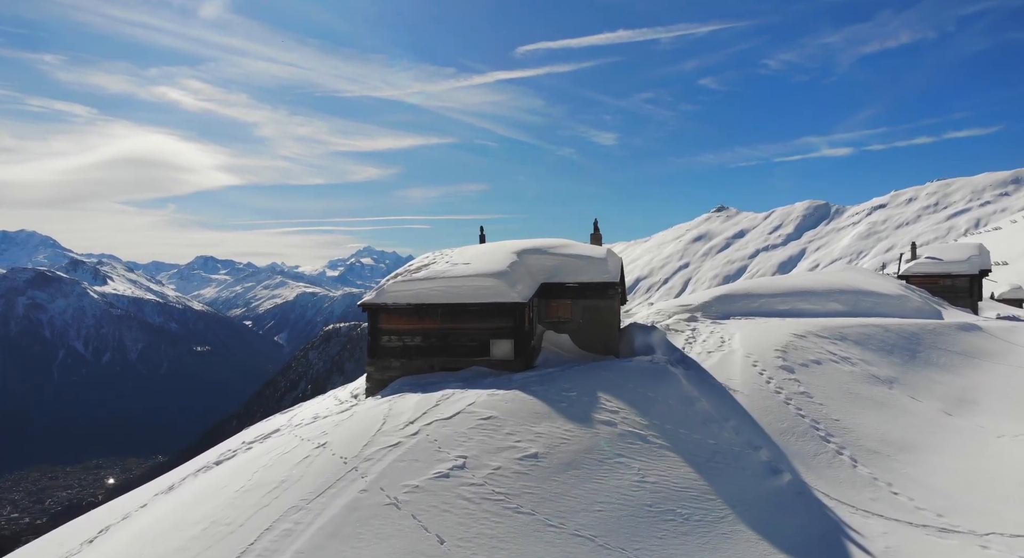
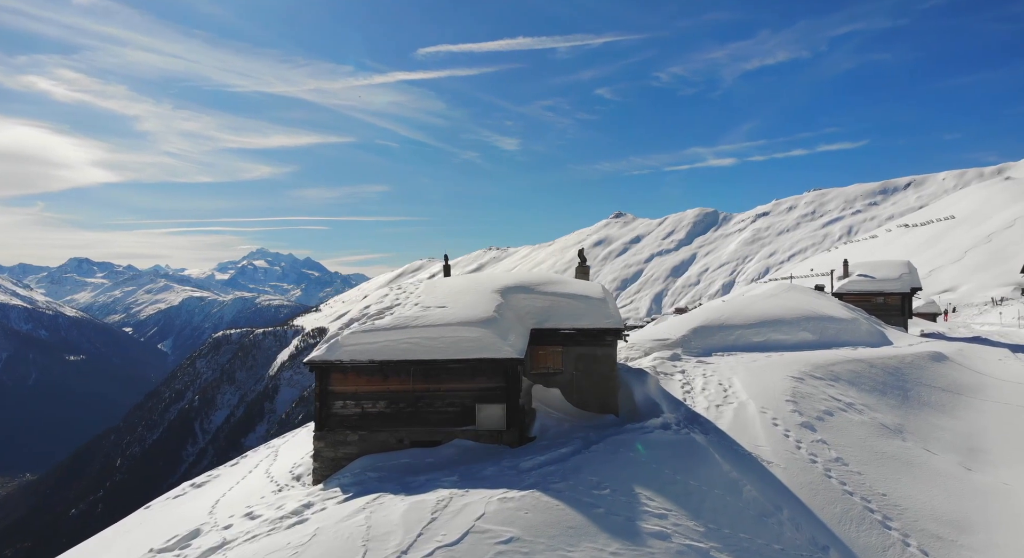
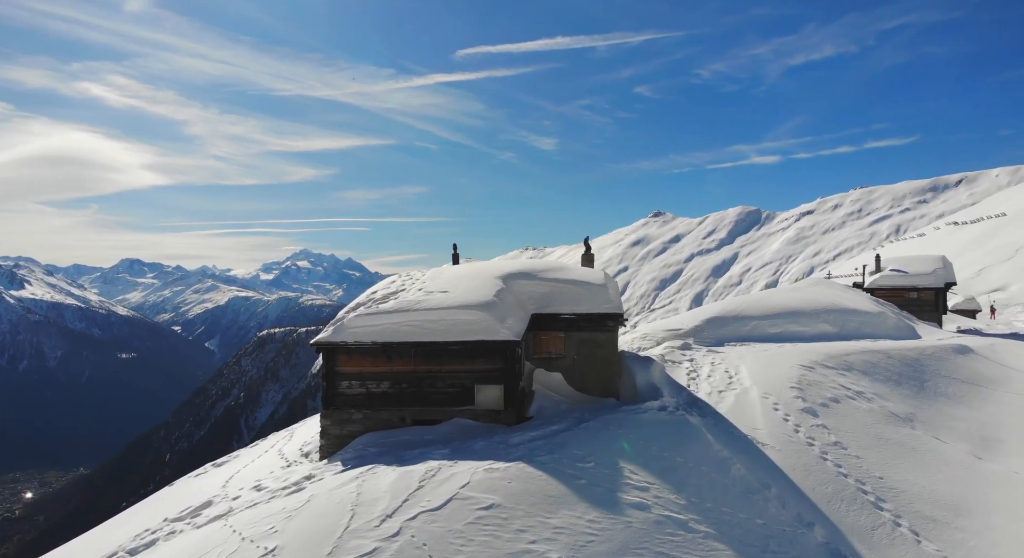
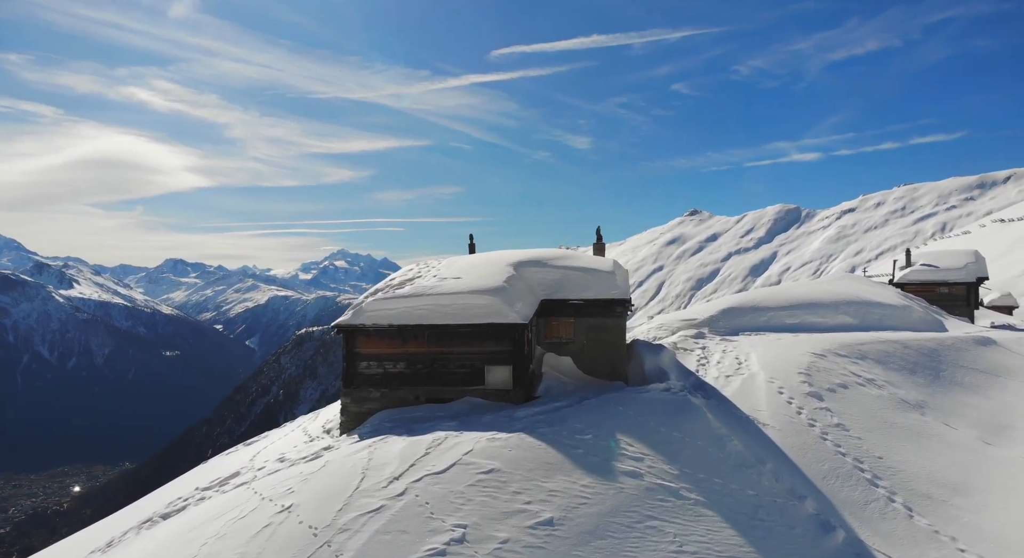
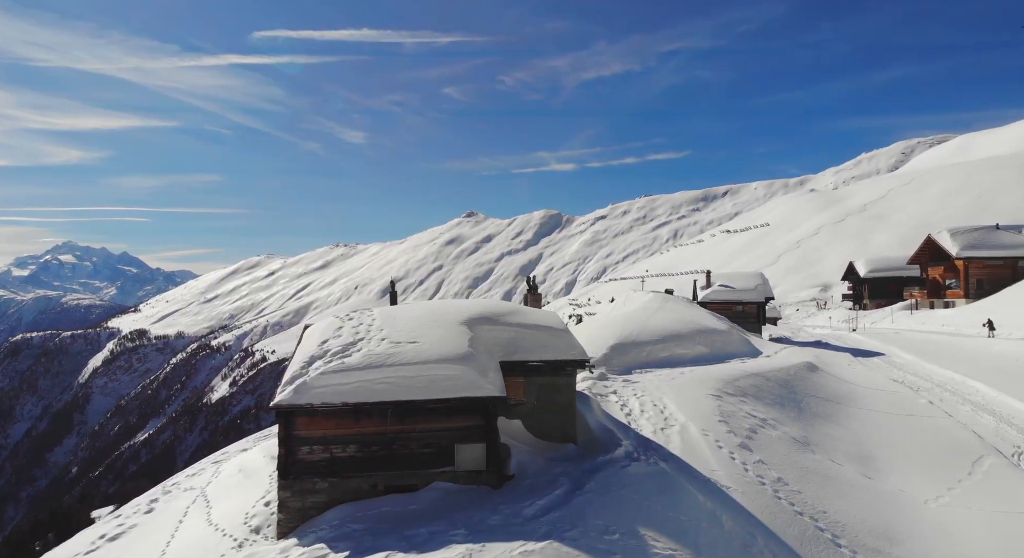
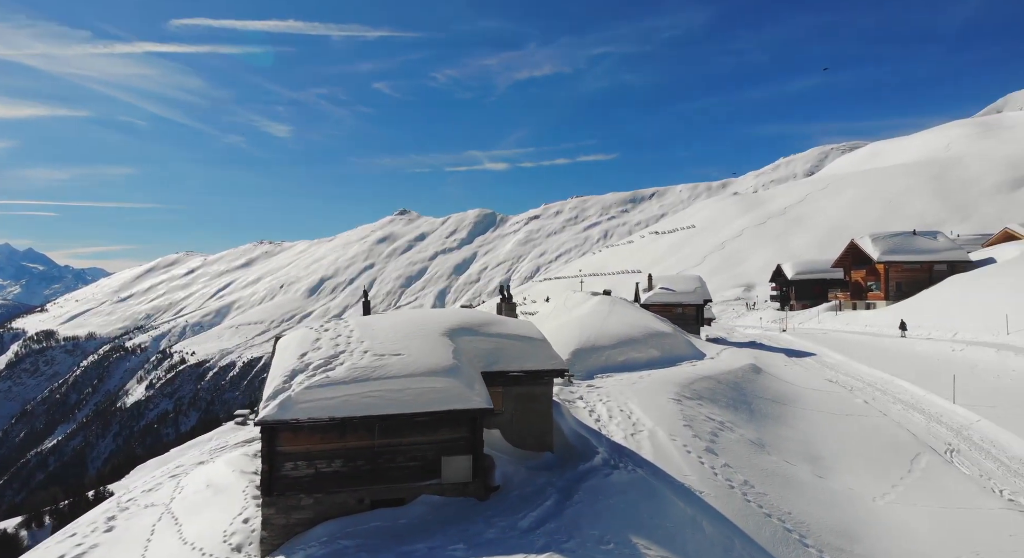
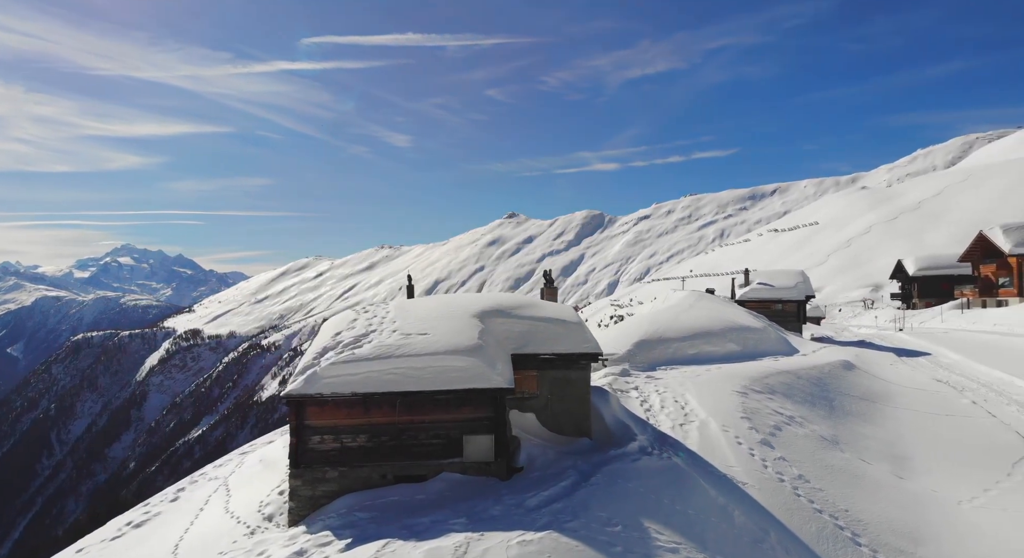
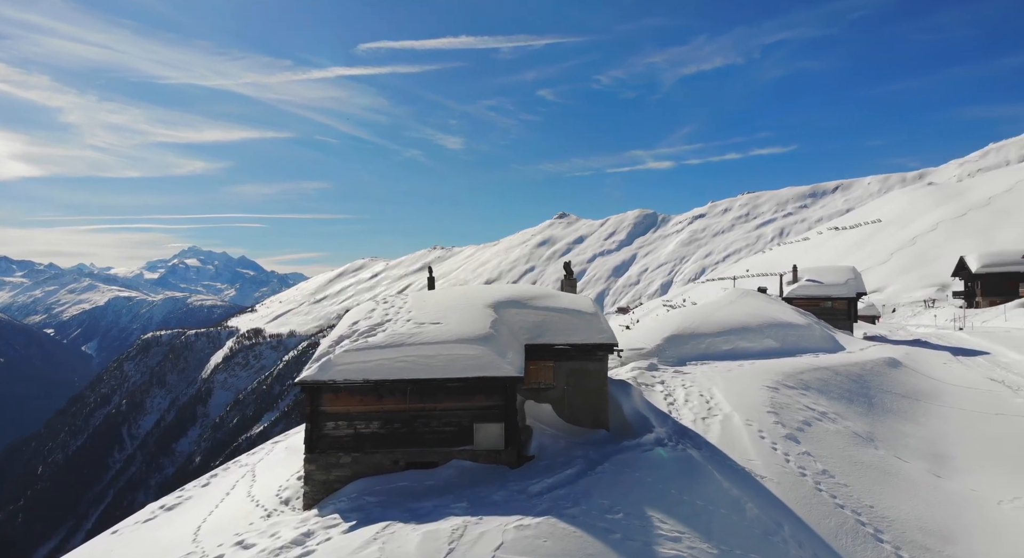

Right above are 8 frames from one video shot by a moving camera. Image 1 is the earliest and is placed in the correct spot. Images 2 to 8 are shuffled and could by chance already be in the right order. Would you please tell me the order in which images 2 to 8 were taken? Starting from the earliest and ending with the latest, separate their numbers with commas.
4, 3, 2, 8, 7, 5, 6
